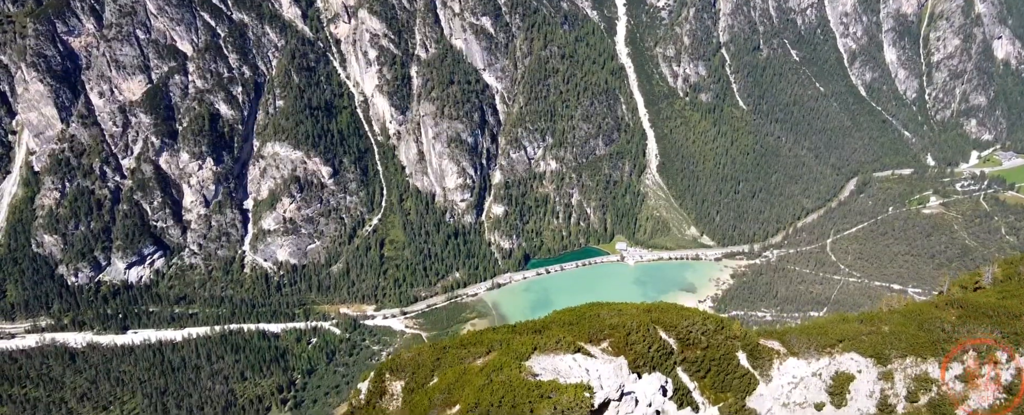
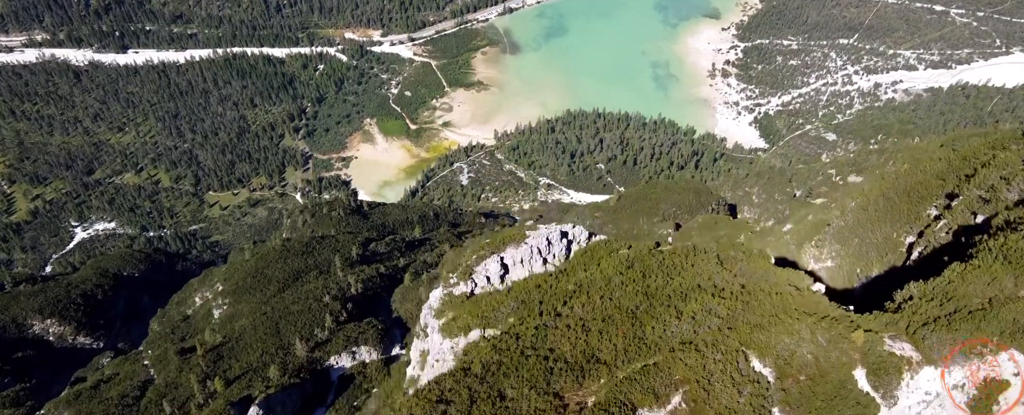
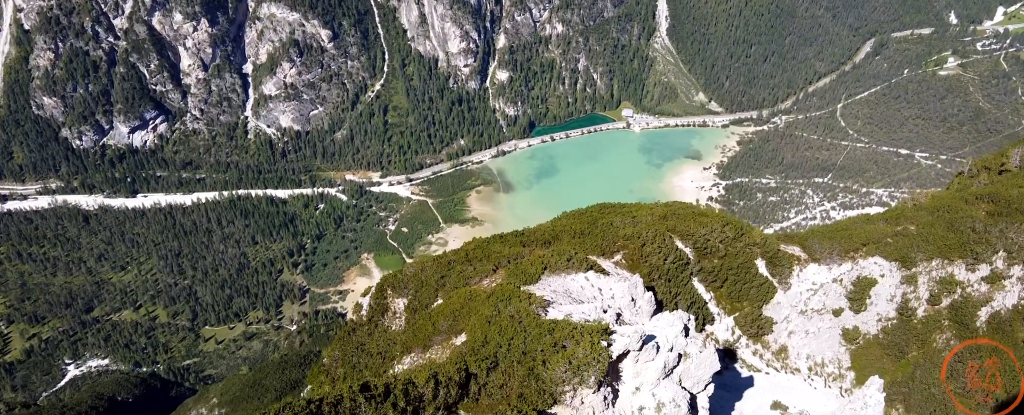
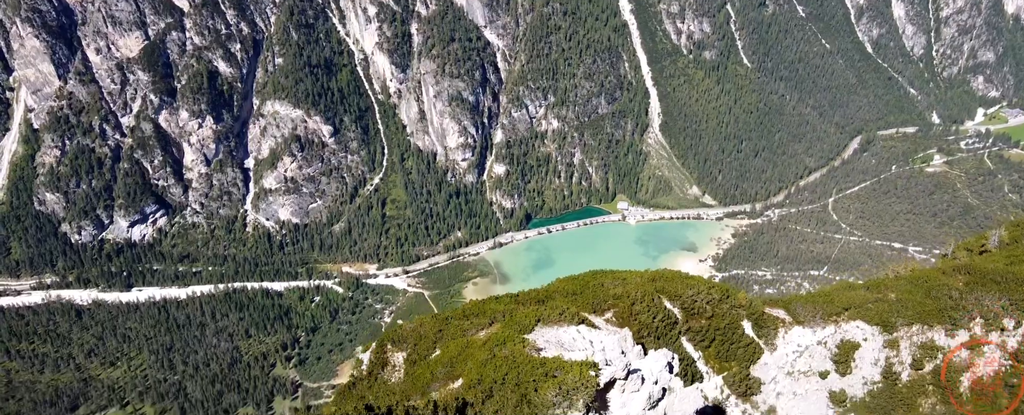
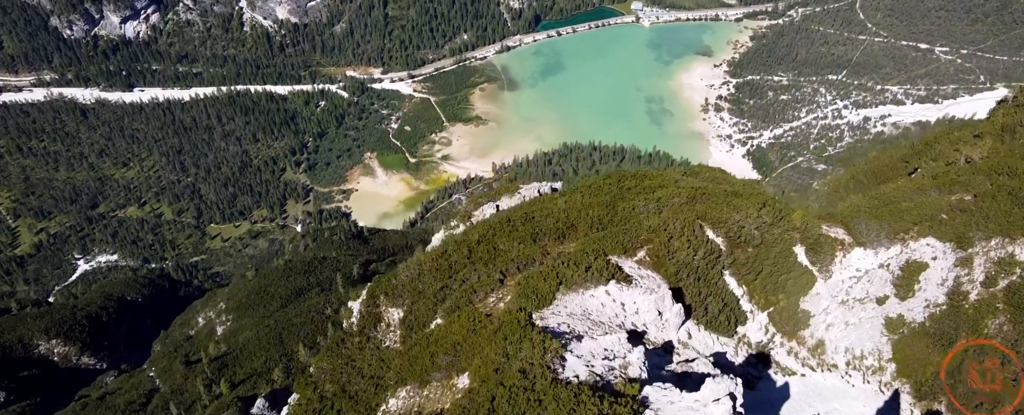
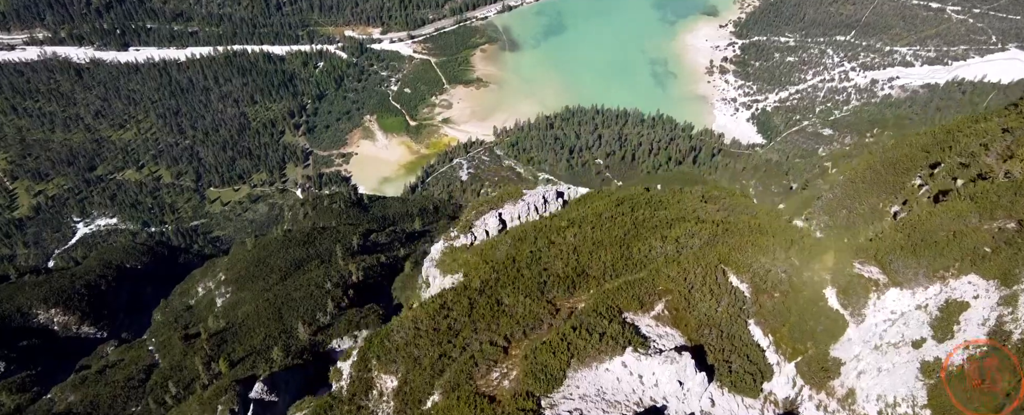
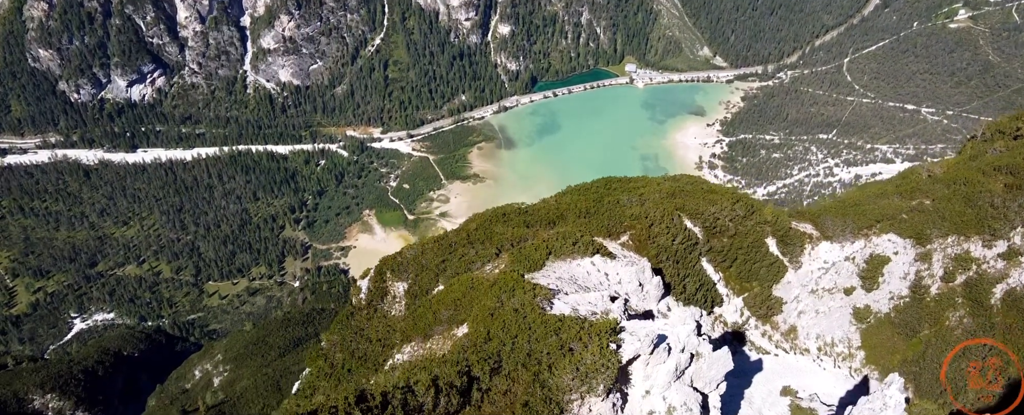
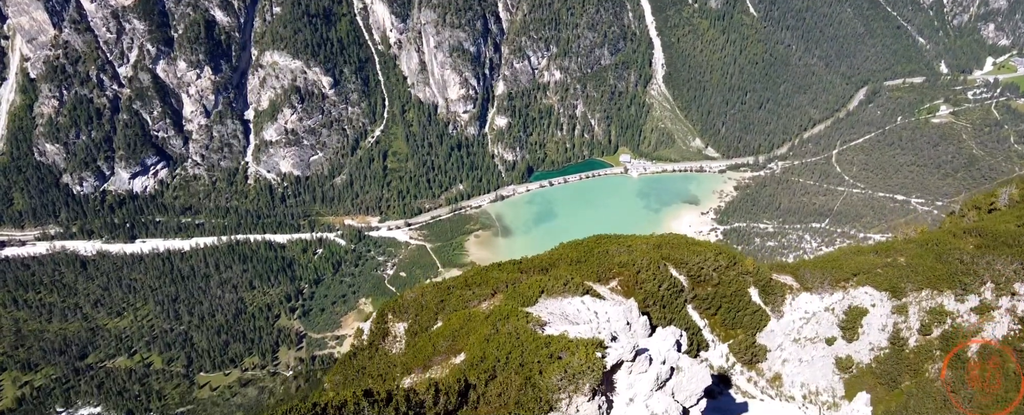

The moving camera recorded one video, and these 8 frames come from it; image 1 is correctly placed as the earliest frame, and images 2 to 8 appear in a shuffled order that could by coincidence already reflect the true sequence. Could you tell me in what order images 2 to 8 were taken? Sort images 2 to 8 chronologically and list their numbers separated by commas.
4, 8, 3, 7, 5, 6, 2
